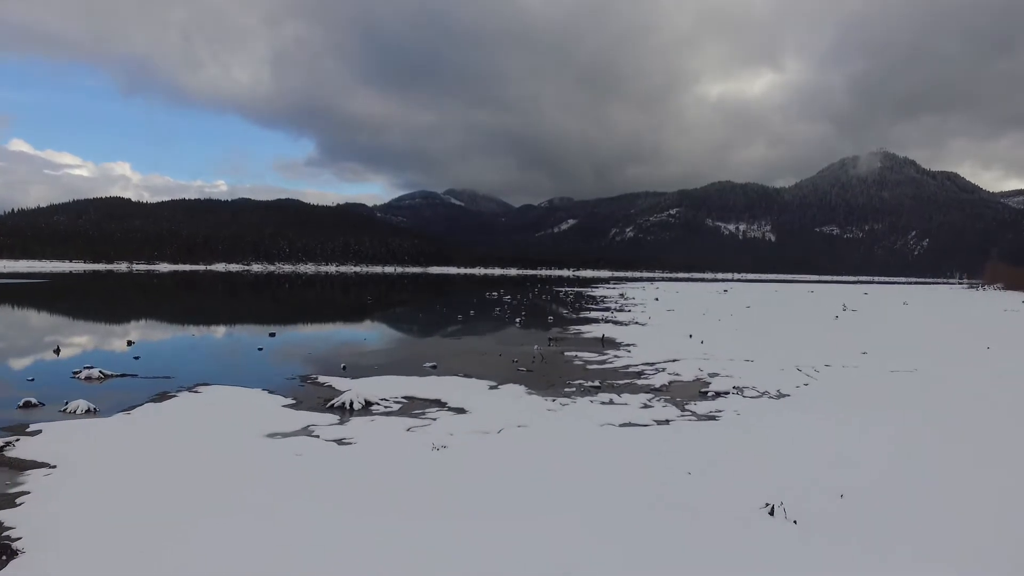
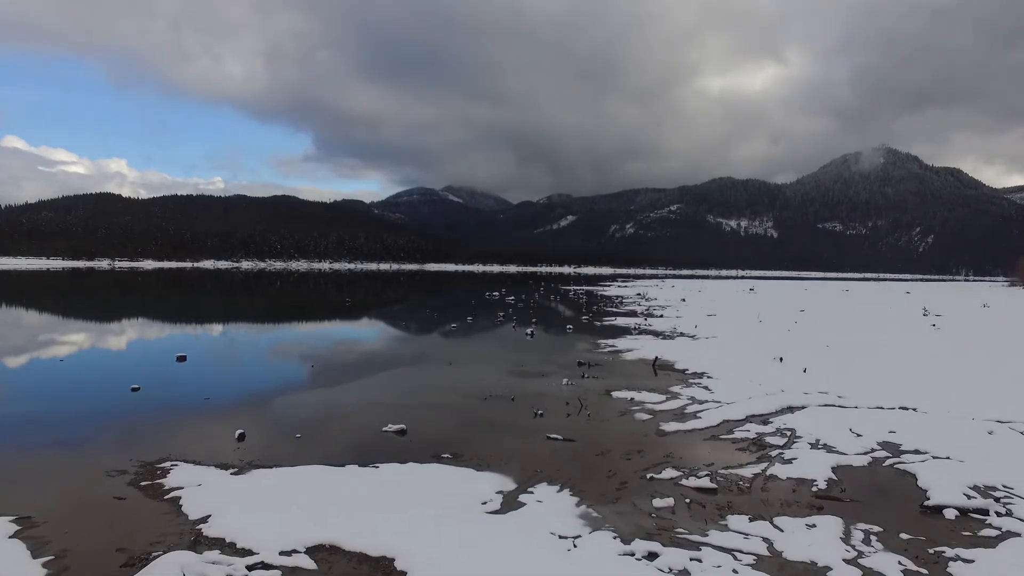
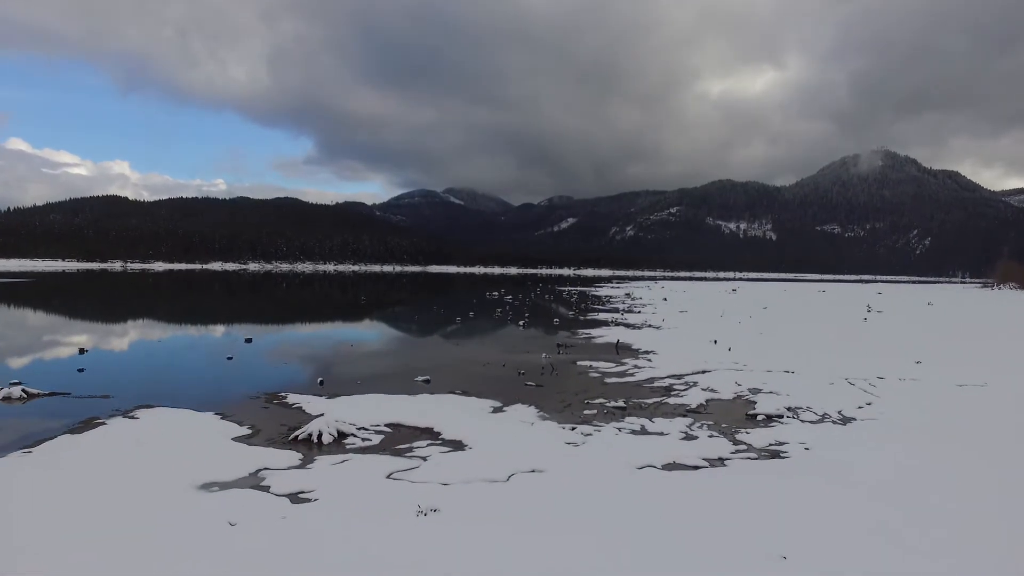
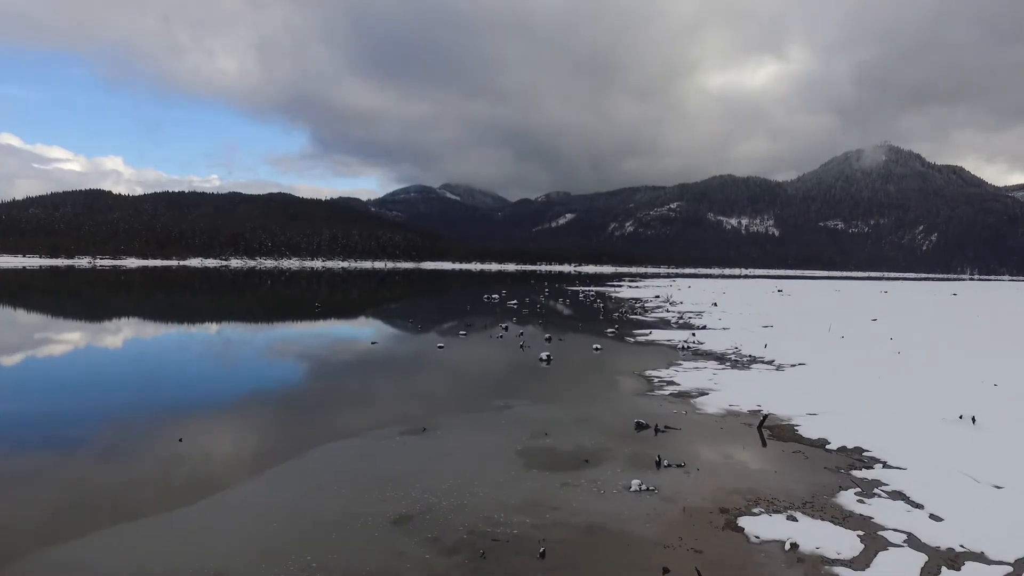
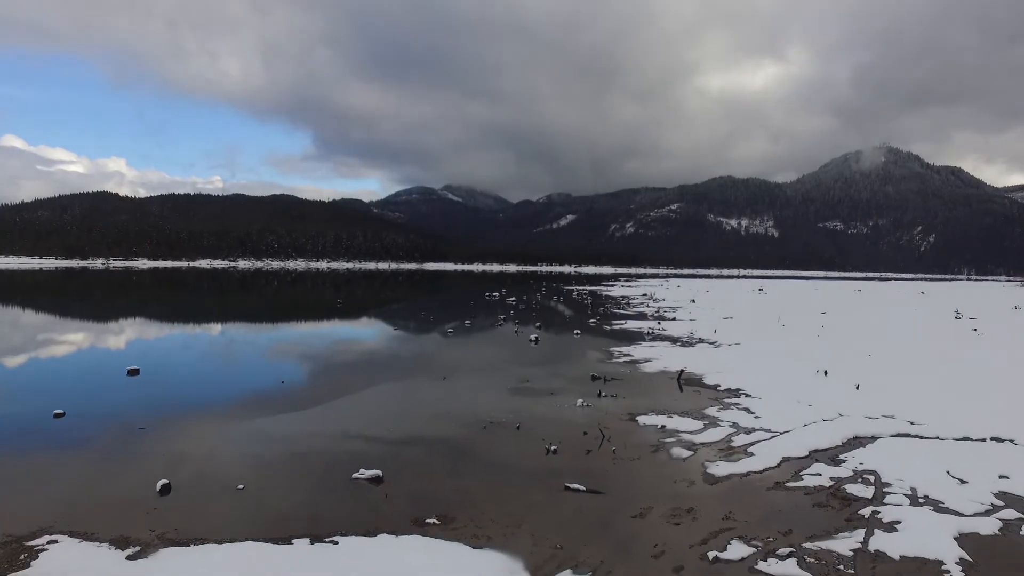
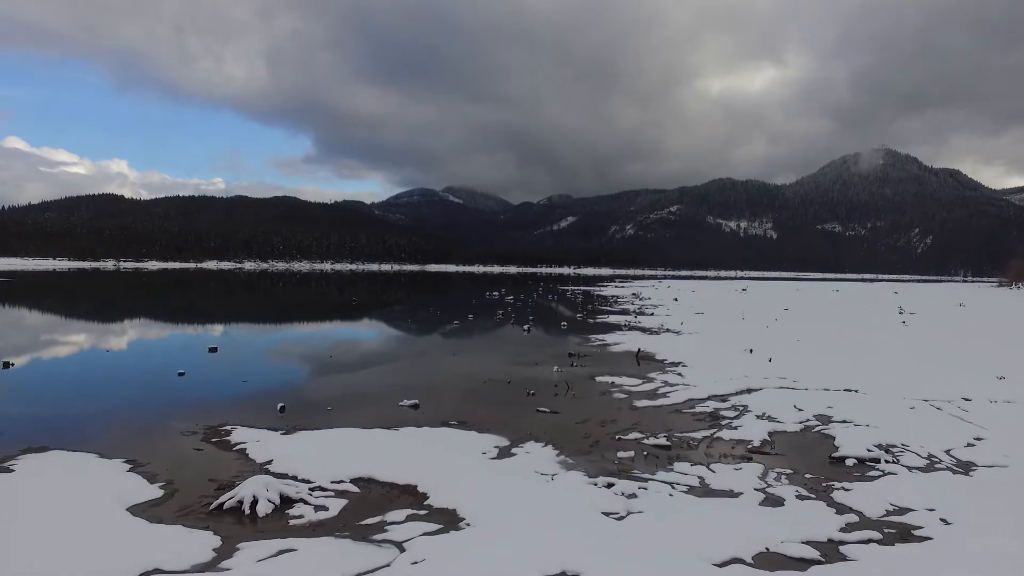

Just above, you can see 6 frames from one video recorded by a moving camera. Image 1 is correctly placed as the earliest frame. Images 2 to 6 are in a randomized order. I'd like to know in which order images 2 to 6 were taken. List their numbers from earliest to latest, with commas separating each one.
3, 6, 2, 5, 4
